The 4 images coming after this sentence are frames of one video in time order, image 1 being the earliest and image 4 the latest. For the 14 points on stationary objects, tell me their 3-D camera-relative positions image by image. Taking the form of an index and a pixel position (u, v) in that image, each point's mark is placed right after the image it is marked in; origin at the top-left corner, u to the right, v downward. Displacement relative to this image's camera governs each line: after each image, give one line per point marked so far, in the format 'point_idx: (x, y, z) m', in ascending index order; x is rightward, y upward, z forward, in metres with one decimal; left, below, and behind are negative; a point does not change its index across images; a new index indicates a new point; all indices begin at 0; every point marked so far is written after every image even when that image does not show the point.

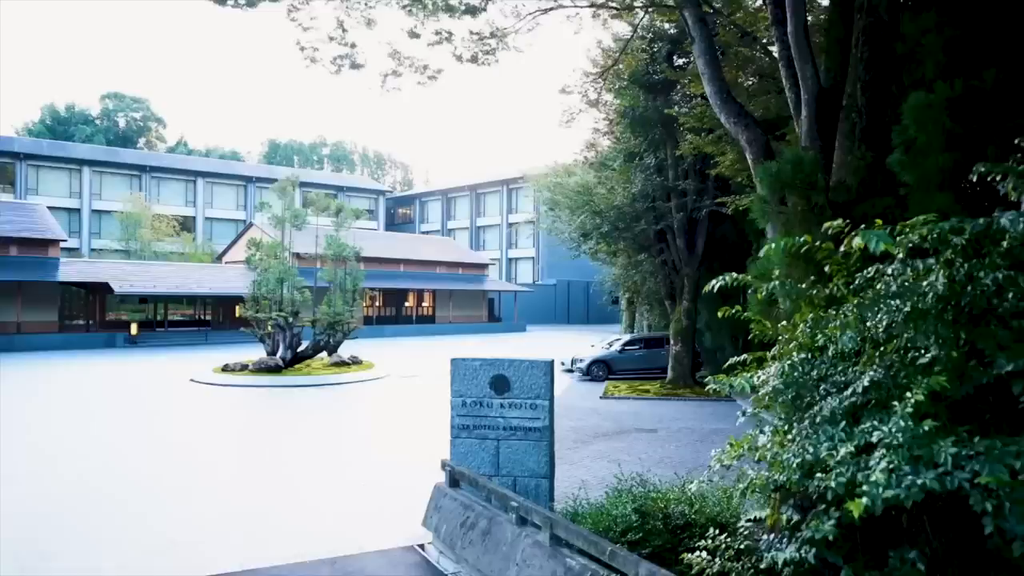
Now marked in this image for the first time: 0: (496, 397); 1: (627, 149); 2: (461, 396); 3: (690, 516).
0: (-0.1, -1.0, +7.1) m
1: (+2.6, +3.3, +17.9) m
2: (-0.5, -1.0, +7.2) m
3: (+1.2, -1.6, +5.2) m
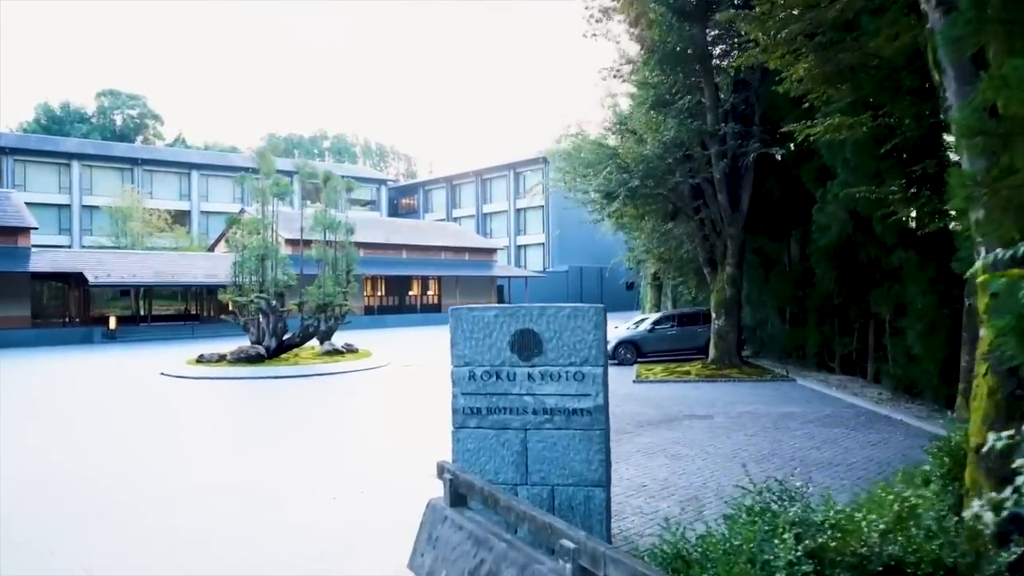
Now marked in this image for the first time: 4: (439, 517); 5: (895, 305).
0: (+0.1, -0.5, +4.7) m
1: (+2.8, +4.0, +15.4) m
2: (-0.3, -0.5, +4.8) m
3: (+1.4, -1.0, +2.8) m
4: (-0.4, -1.3, +4.2) m
5: (+6.1, -0.3, +12.1) m
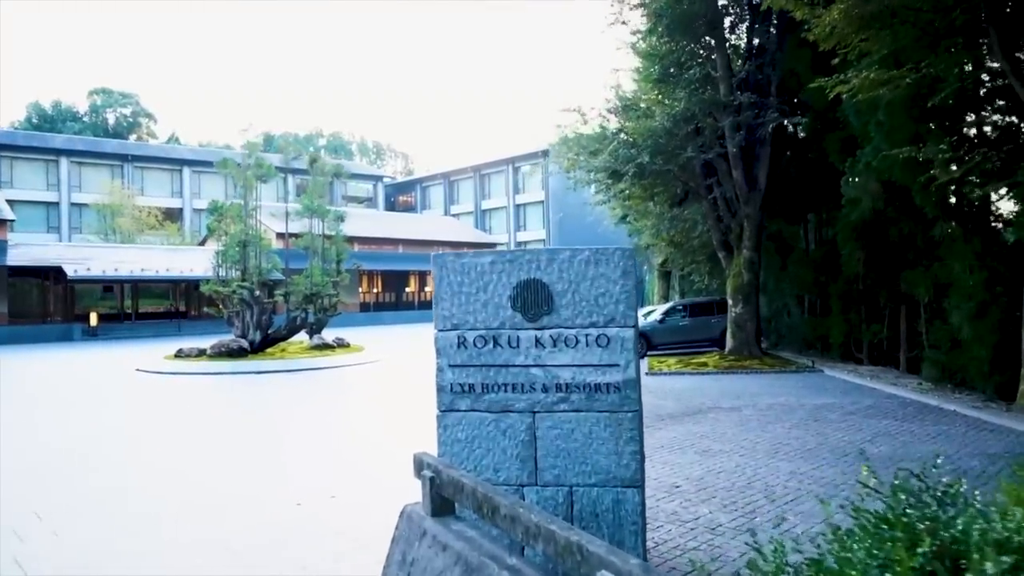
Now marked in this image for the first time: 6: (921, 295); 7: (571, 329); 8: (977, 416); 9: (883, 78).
0: (+0.1, -0.2, +3.6) m
1: (+2.8, +4.2, +14.2) m
2: (-0.3, -0.2, +3.6) m
3: (+1.4, -0.7, +1.6) m
4: (-0.4, -1.0, +3.0) m
5: (+6.1, 0.0, +11.0) m
6: (+6.1, -0.1, +11.2) m
7: (+0.3, -0.2, +3.5) m
8: (+5.0, -1.4, +8.1) m
9: (+4.3, +2.4, +8.6) m
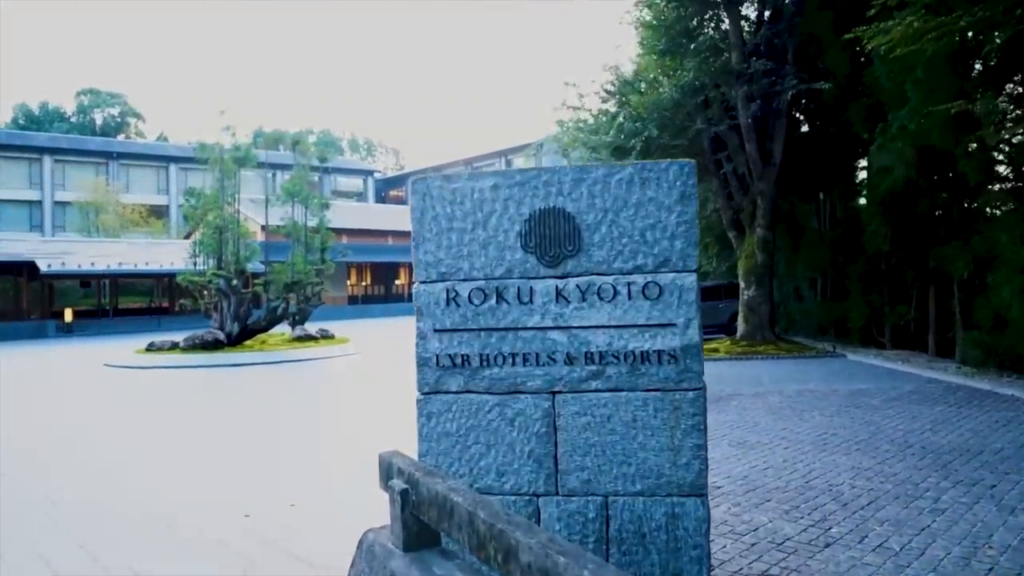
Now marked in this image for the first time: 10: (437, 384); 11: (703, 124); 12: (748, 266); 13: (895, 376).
0: (+0.1, +0.1, +2.5) m
1: (+2.7, +4.5, +13.2) m
2: (-0.2, 0.0, +2.6) m
3: (+1.5, -0.5, +0.6) m
4: (-0.3, -0.8, +2.0) m
5: (+6.1, +0.4, +10.0) m
6: (+6.0, +0.2, +10.2) m
7: (+0.3, 0.0, +2.5) m
8: (+5.0, -1.1, +7.1) m
9: (+4.2, +2.7, +7.6) m
10: (-0.3, -0.3, +2.6) m
11: (+3.4, +2.9, +13.5) m
12: (+4.4, +0.4, +14.0) m
13: (+4.9, -1.1, +9.6) m
